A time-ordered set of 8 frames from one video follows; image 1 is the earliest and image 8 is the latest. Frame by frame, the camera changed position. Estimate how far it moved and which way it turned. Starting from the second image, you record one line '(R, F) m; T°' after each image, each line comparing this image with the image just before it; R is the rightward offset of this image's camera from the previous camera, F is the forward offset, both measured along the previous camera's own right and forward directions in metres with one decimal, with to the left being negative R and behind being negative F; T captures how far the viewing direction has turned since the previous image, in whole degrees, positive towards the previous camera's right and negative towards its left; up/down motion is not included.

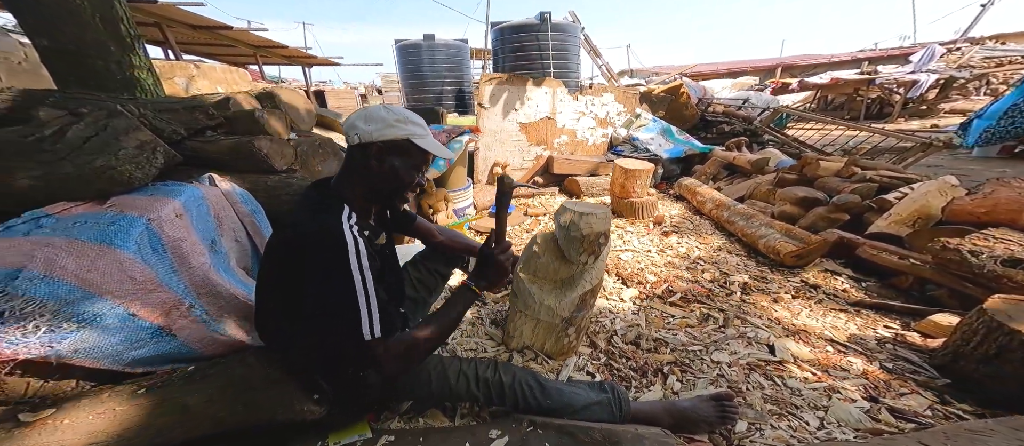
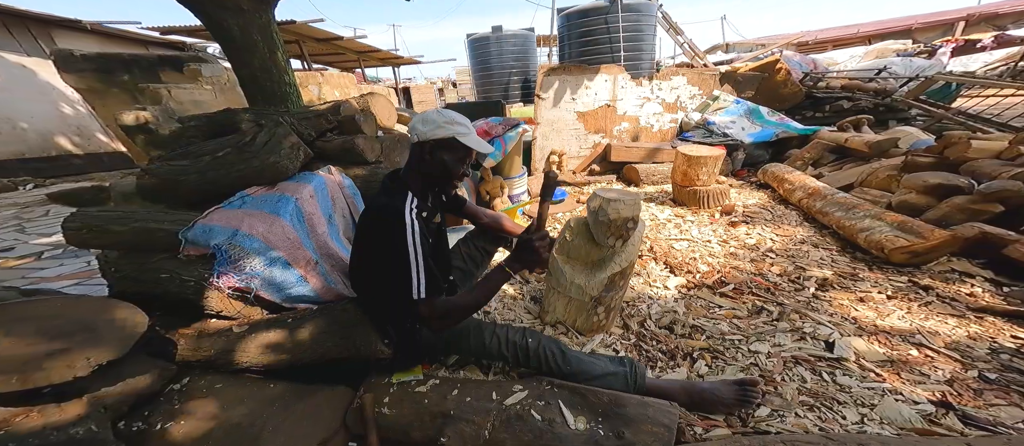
(+0.2, -0.2) m; -12°
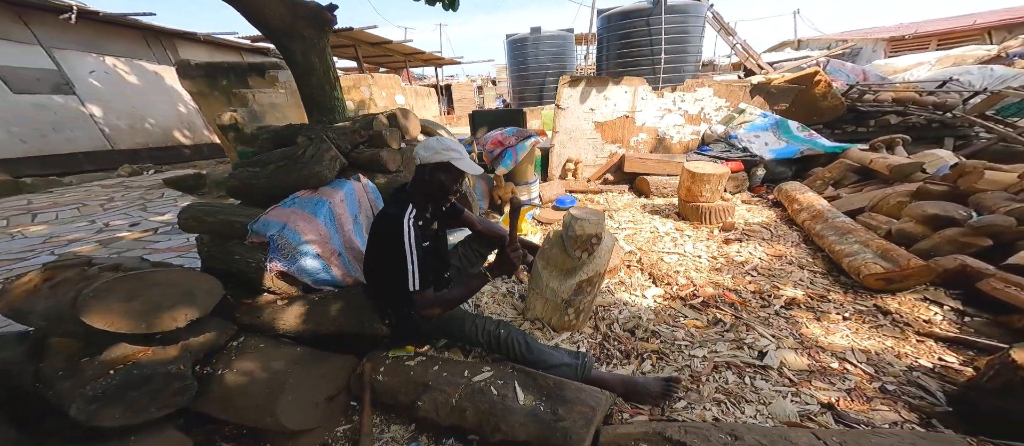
(+0.4, -0.4) m; -7°
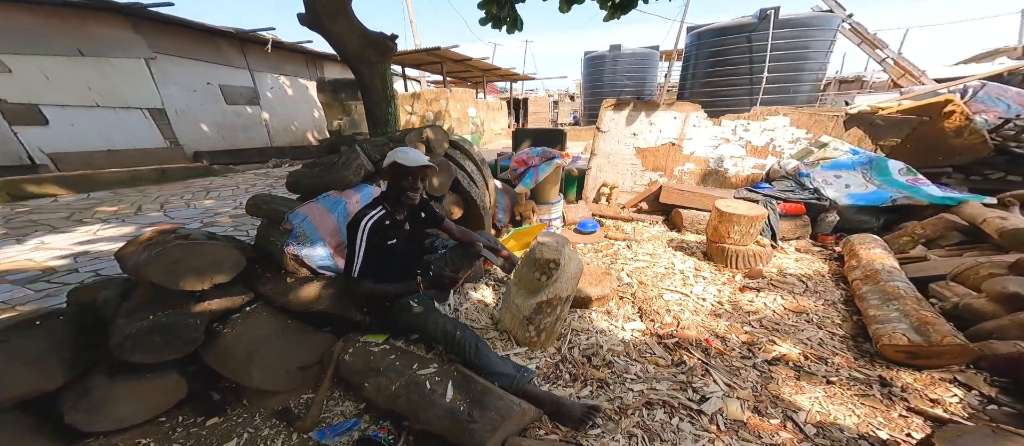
(+0.8, -0.2) m; -15°
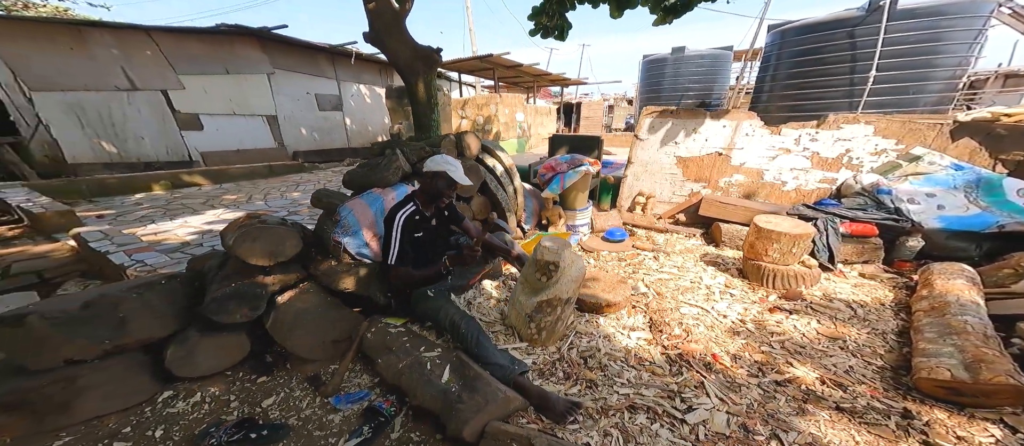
(+0.5, -0.2) m; -11°
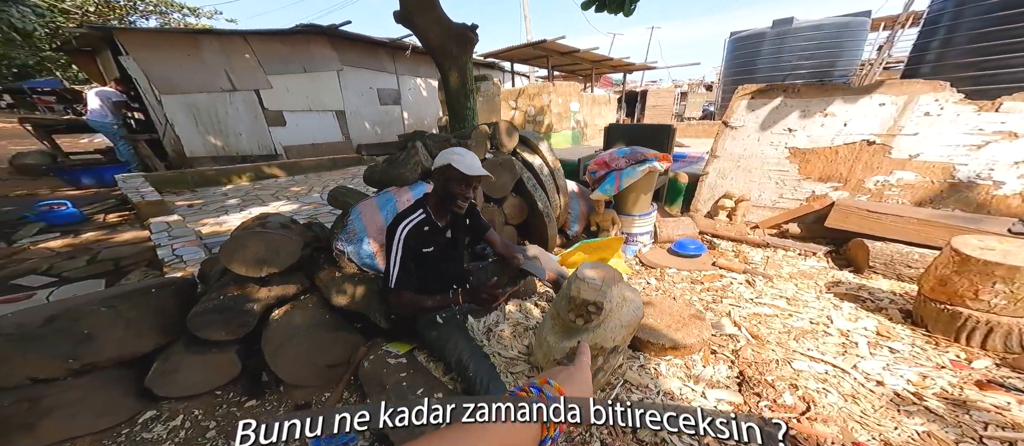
(+0.2, +0.6) m; -10°
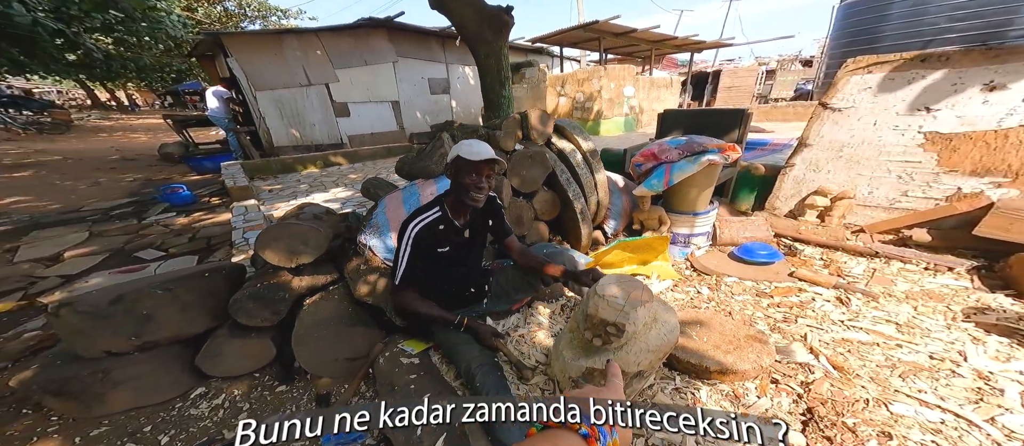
(+0.2, +0.2) m; -10°
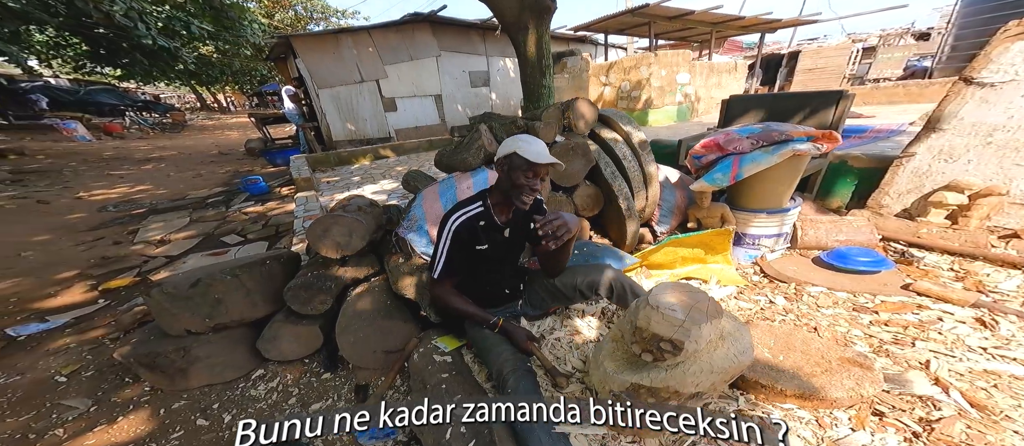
(0.0, +0.1) m; -7°
